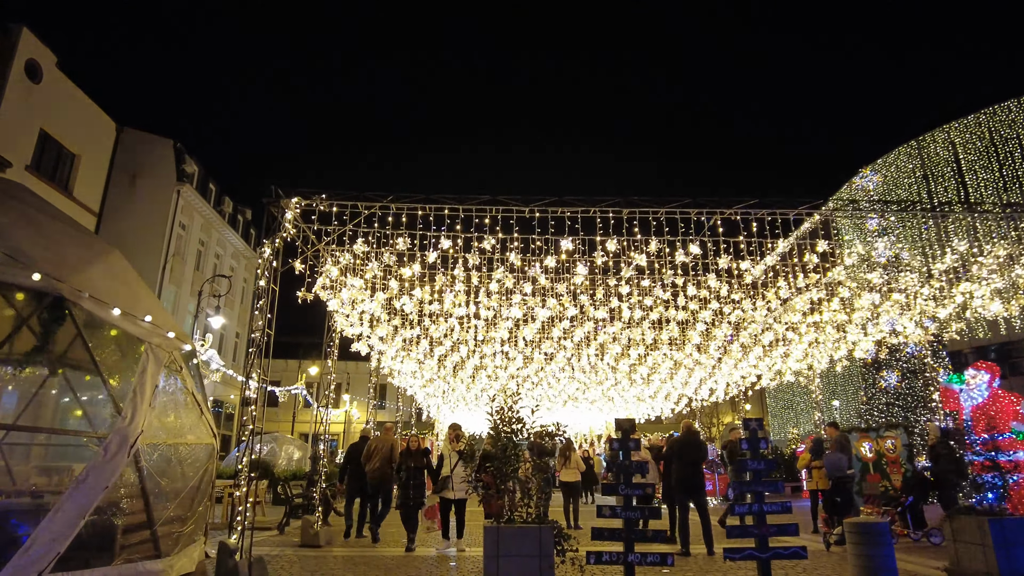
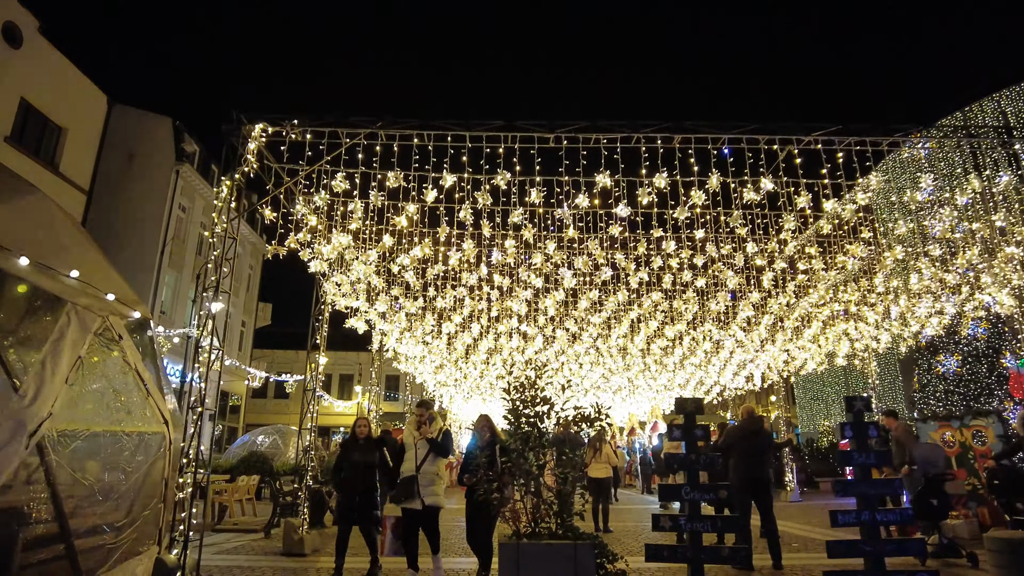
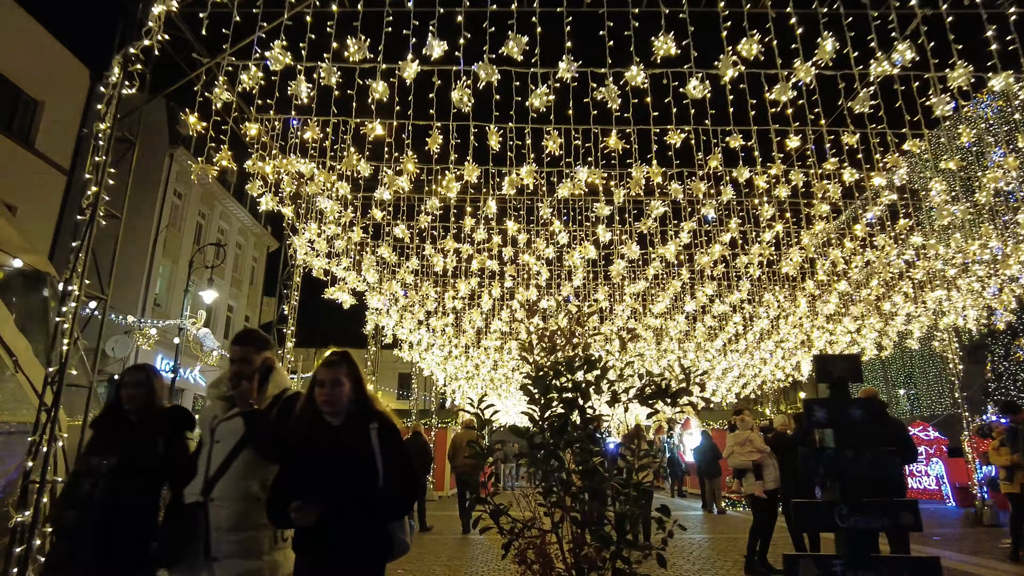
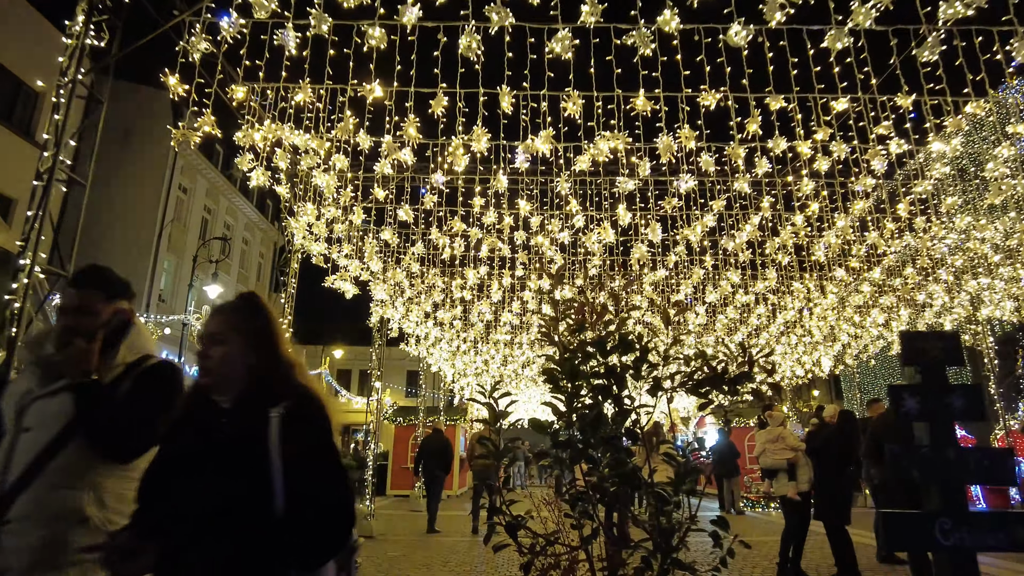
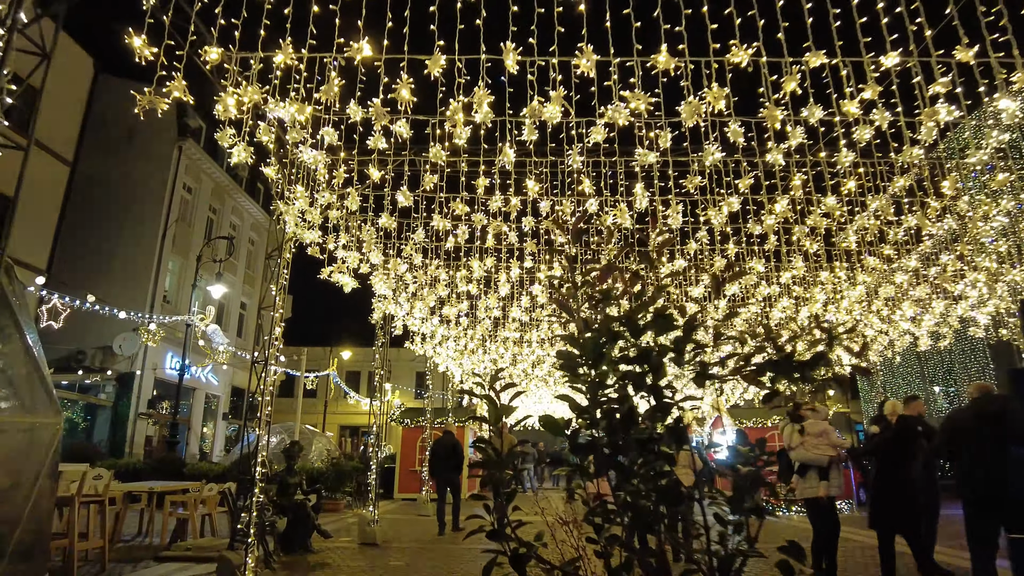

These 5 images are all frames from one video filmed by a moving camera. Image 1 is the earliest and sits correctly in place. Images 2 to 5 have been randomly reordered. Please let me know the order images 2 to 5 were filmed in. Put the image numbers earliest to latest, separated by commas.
2, 3, 4, 5
